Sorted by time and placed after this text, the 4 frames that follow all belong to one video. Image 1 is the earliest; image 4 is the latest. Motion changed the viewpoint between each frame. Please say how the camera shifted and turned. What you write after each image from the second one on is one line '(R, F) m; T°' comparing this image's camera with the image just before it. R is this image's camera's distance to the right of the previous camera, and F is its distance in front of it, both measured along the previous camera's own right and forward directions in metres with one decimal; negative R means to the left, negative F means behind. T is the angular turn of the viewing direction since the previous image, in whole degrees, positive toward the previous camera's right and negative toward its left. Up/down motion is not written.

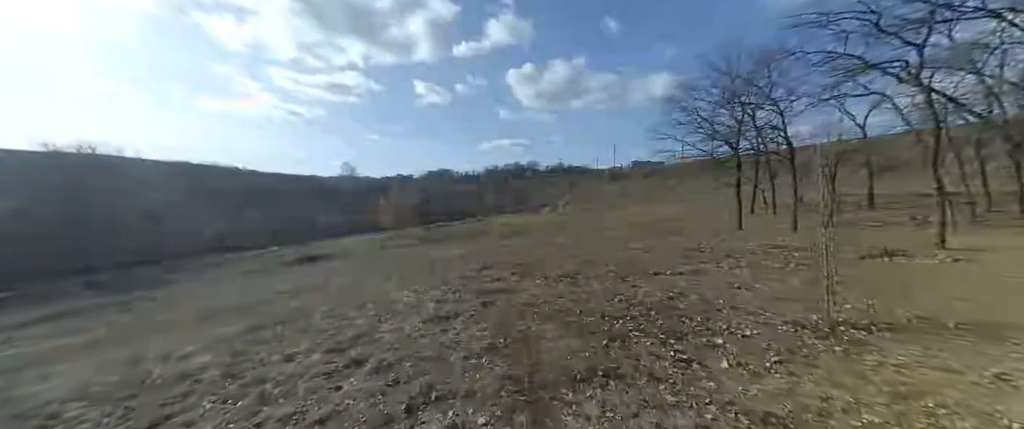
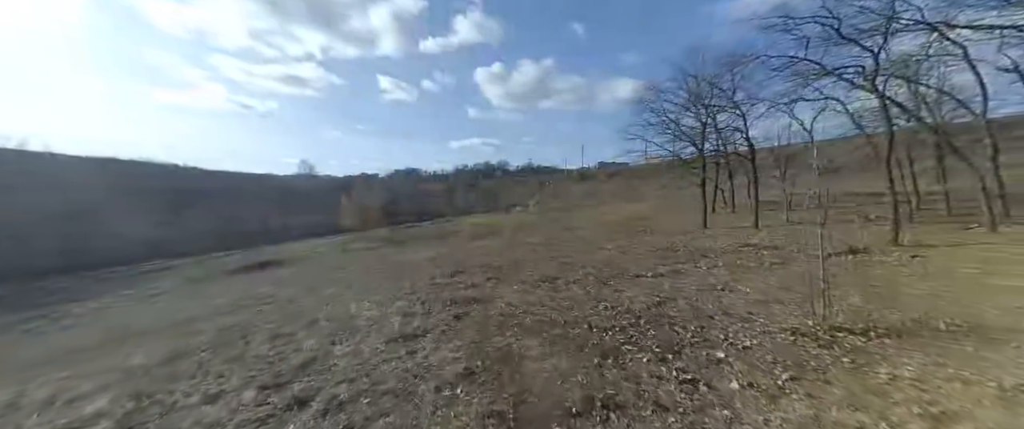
(-0.1, +0.7) m; +5°
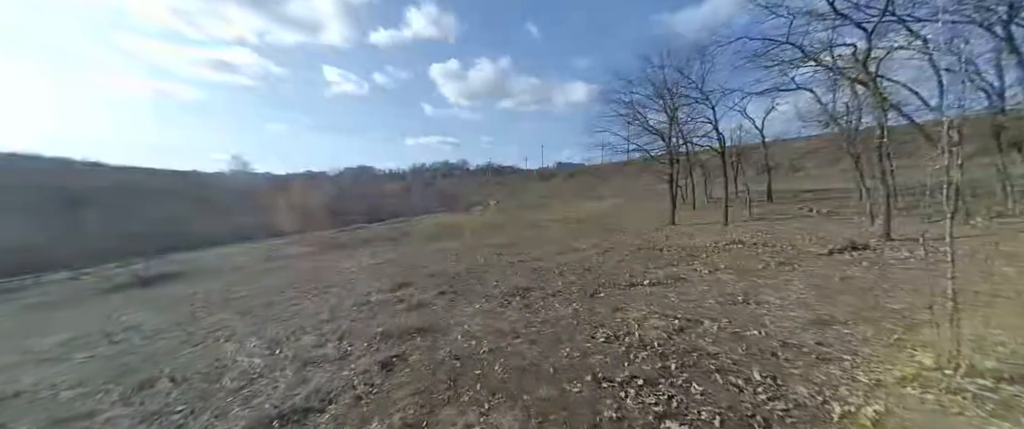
(0.0, +2.3) m; +7°
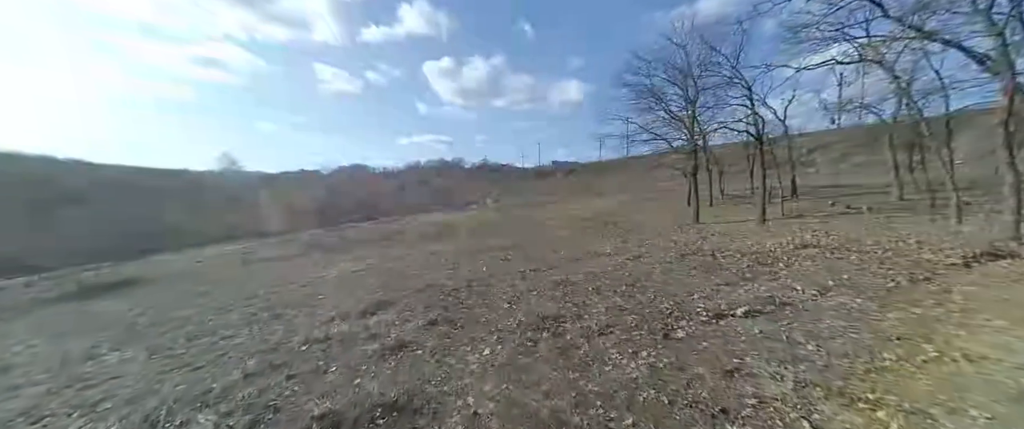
(-0.4, +2.5) m; +1°
